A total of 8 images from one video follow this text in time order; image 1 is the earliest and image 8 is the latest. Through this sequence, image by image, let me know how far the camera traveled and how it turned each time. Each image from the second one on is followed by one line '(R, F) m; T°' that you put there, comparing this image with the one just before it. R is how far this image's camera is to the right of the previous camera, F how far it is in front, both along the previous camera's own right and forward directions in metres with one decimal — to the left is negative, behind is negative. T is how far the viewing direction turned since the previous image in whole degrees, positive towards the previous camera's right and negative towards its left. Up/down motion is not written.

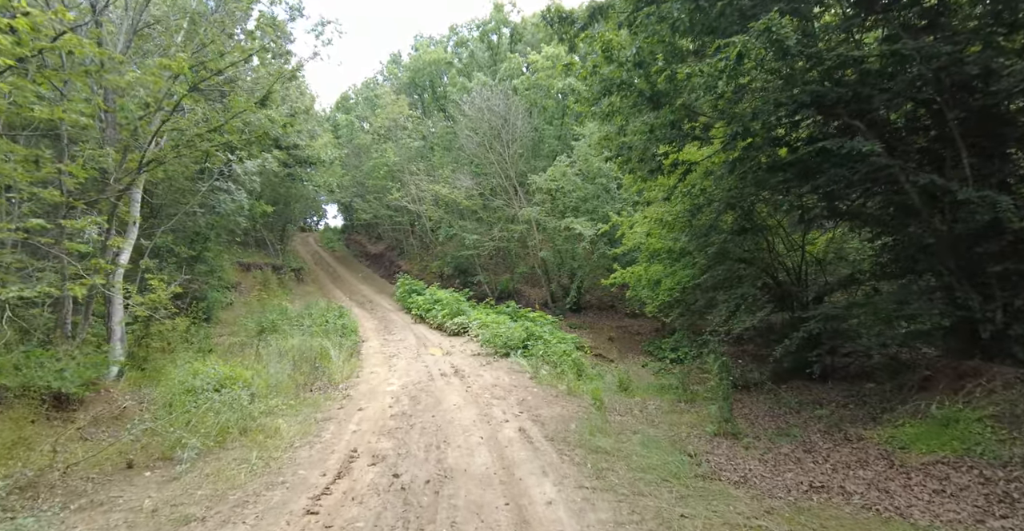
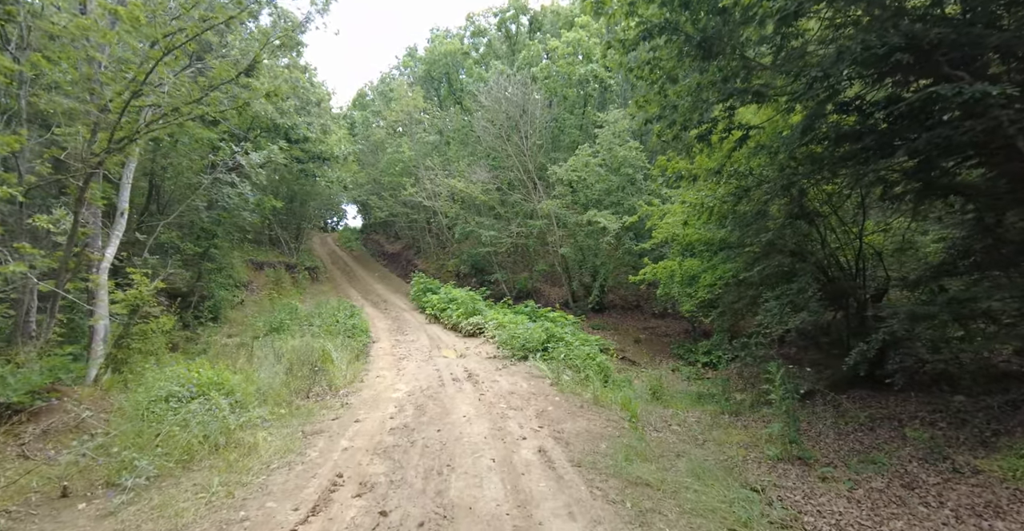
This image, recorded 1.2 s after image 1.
(0.0, +1.1) m; -2°
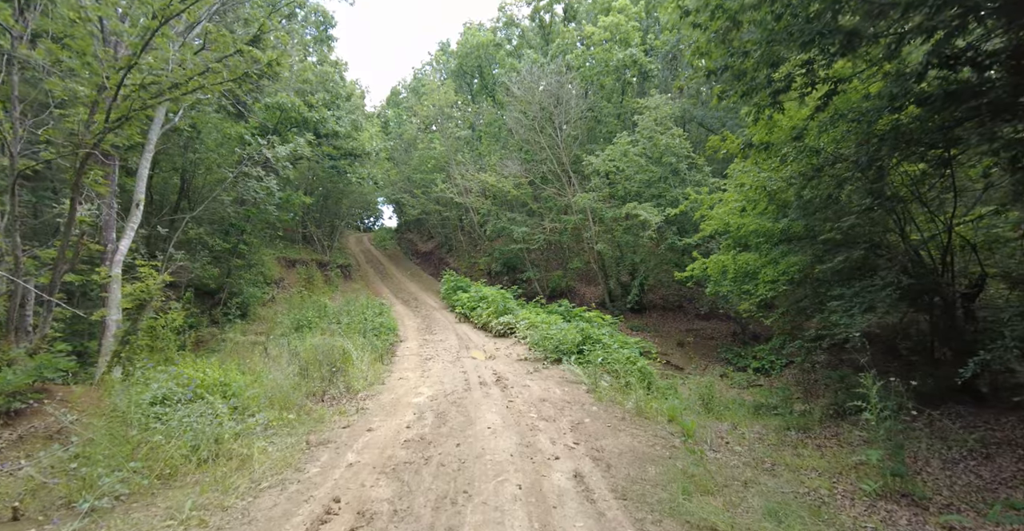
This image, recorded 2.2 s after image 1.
(0.0, +0.9) m; -4°
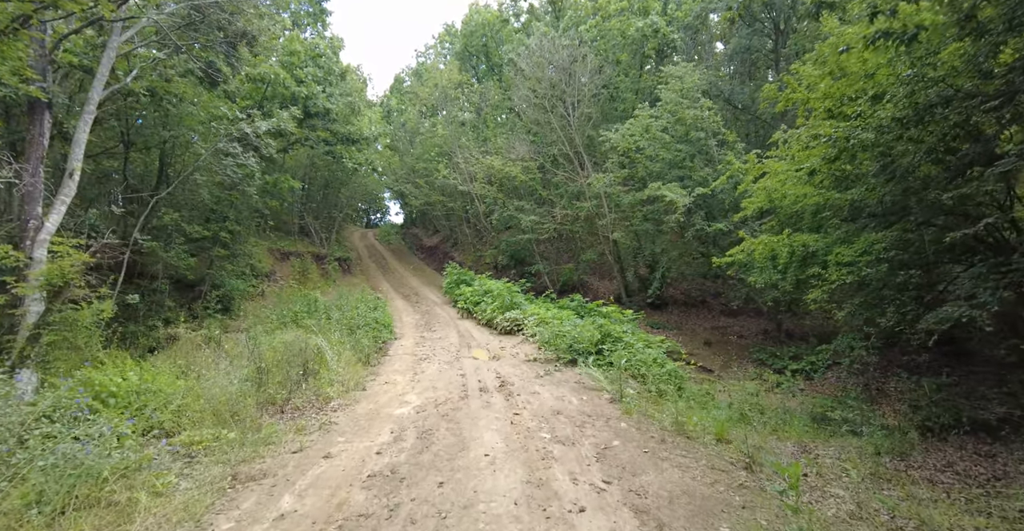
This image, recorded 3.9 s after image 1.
(0.0, +1.6) m; -1°
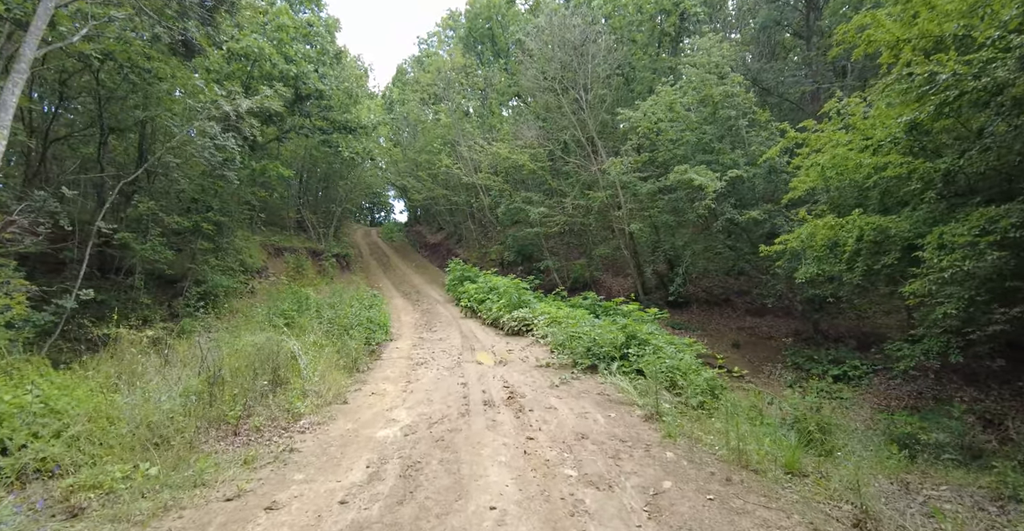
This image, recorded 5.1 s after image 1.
(-0.1, +1.4) m; -1°
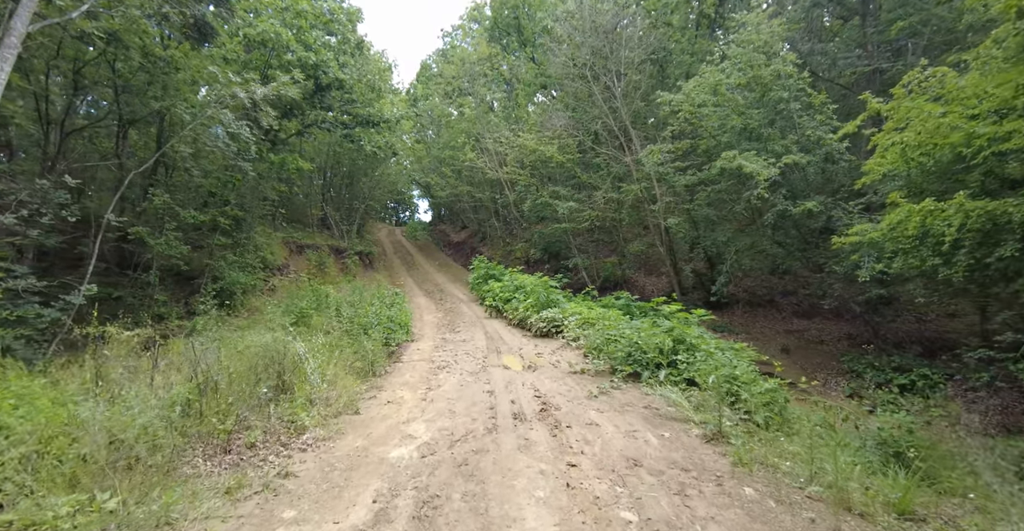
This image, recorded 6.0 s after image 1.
(-0.1, +0.9) m; -3°
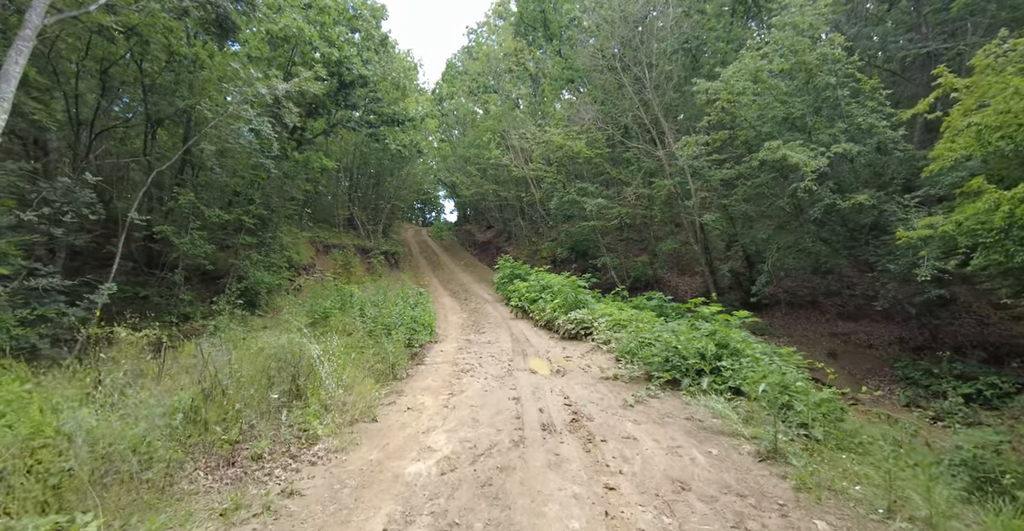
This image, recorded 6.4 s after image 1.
(0.0, +0.5) m; -3°
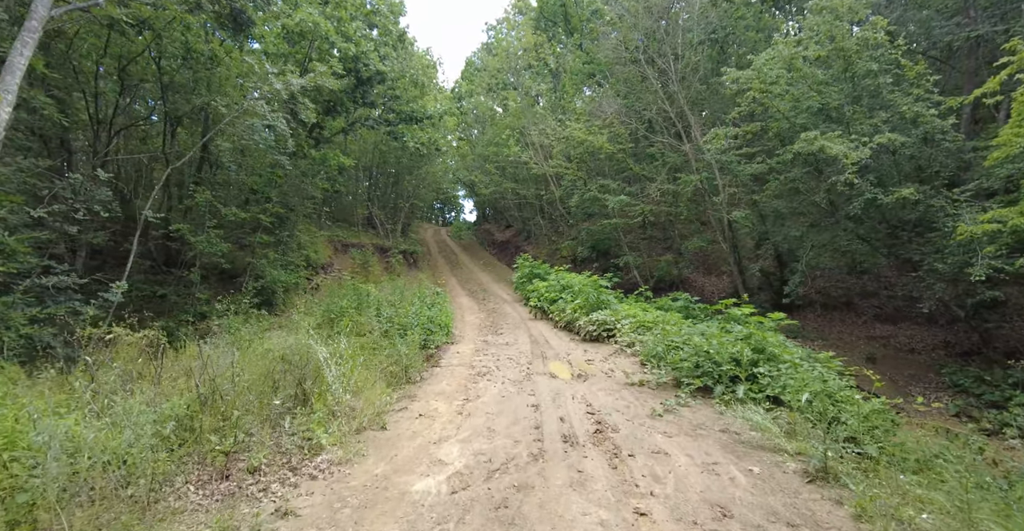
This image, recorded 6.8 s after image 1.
(0.0, +0.4) m; -2°
